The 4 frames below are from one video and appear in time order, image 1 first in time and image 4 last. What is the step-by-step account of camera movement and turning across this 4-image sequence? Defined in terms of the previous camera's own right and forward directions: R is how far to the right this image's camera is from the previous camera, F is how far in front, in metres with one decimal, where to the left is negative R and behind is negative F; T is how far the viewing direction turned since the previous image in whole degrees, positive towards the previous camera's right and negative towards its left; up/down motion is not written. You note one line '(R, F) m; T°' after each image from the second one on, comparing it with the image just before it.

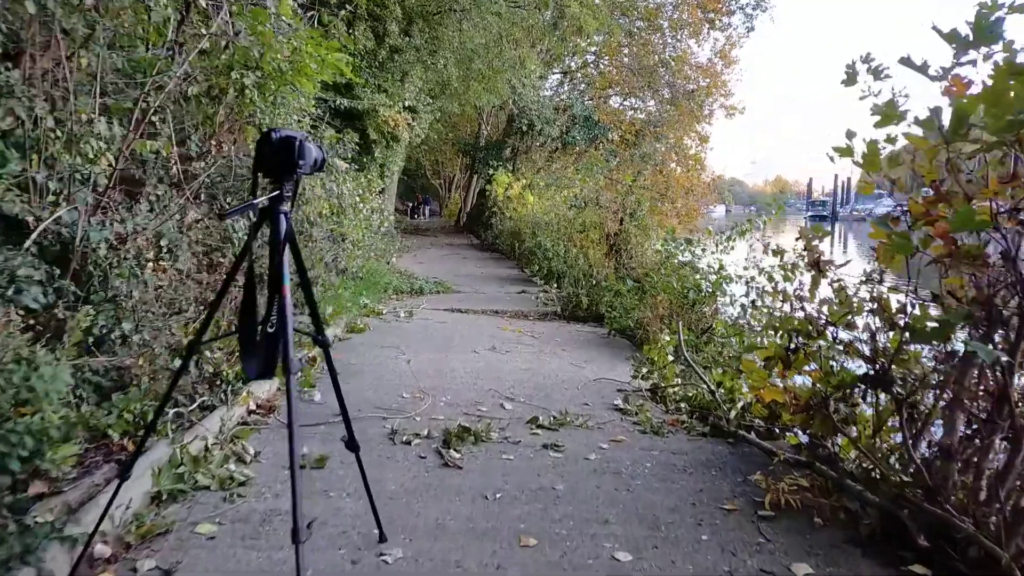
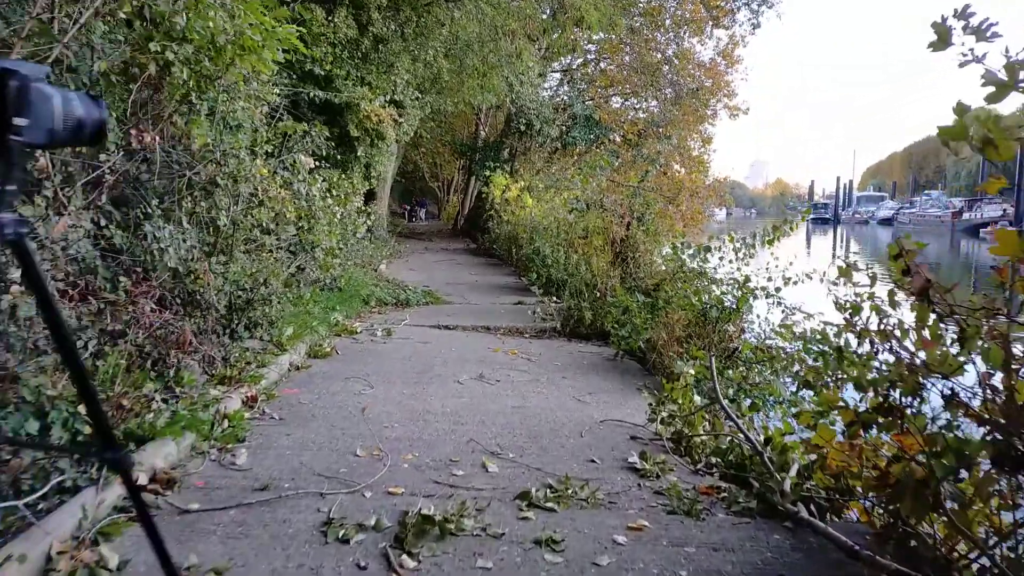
(+0.1, +0.8) m; 0°
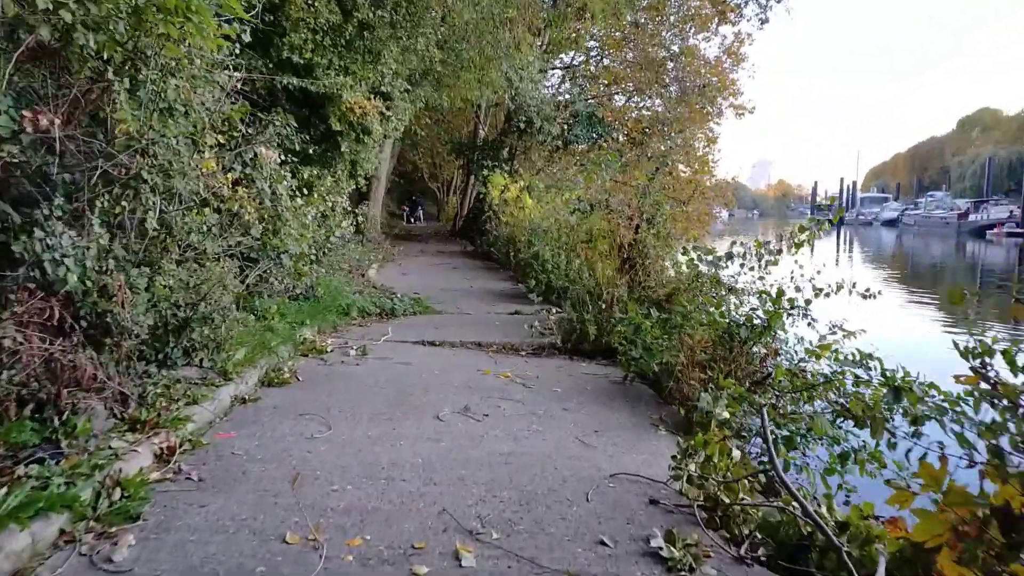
(+0.1, +0.7) m; 0°
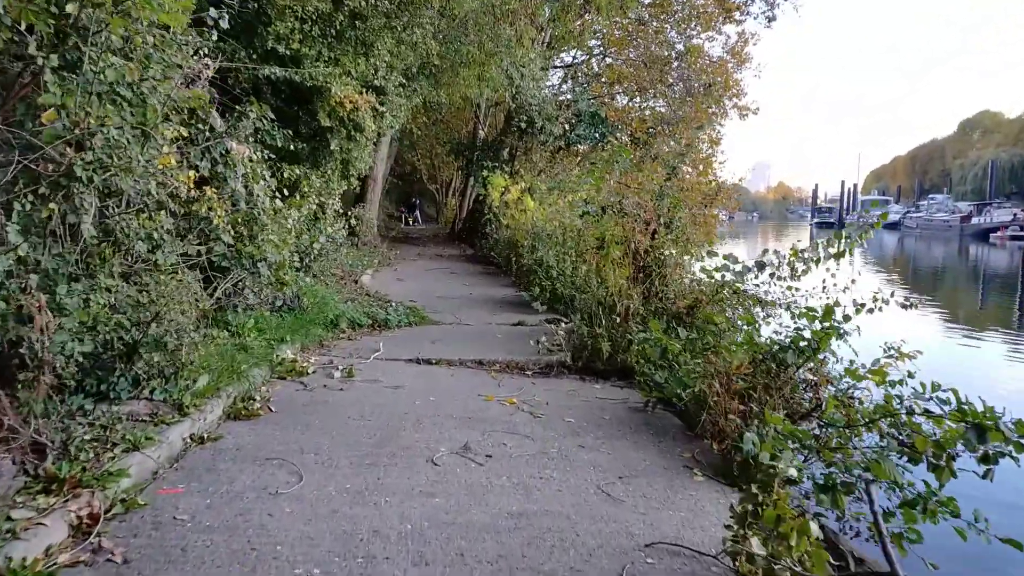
(-0.1, +0.6) m; 0°
